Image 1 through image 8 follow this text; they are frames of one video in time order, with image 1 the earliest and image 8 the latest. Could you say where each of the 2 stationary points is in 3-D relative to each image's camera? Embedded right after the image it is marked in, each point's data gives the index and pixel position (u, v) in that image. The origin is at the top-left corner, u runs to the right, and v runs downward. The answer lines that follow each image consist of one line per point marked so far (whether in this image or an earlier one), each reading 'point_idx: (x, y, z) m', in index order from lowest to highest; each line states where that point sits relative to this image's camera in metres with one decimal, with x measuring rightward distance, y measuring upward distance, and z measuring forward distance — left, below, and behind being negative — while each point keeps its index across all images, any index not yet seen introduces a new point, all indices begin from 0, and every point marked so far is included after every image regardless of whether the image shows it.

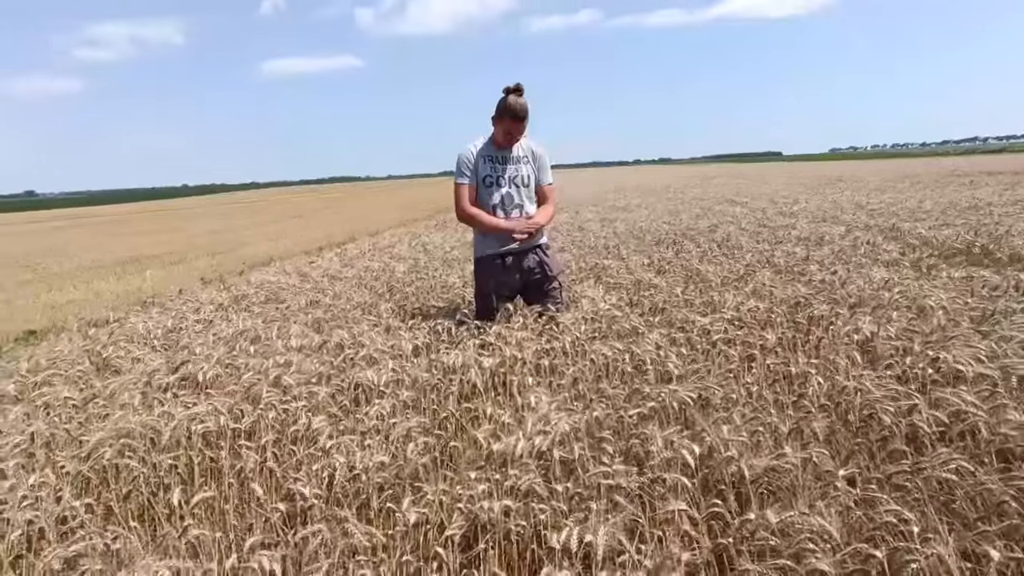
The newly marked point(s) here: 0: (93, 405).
0: (-3.0, -0.8, +4.1) m
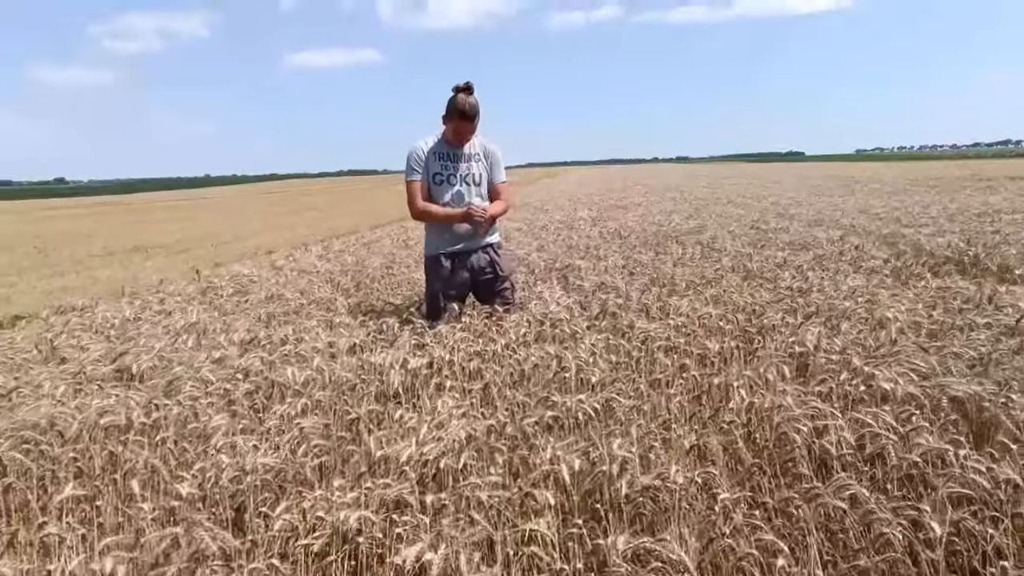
0: (-3.5, -0.7, +4.1) m
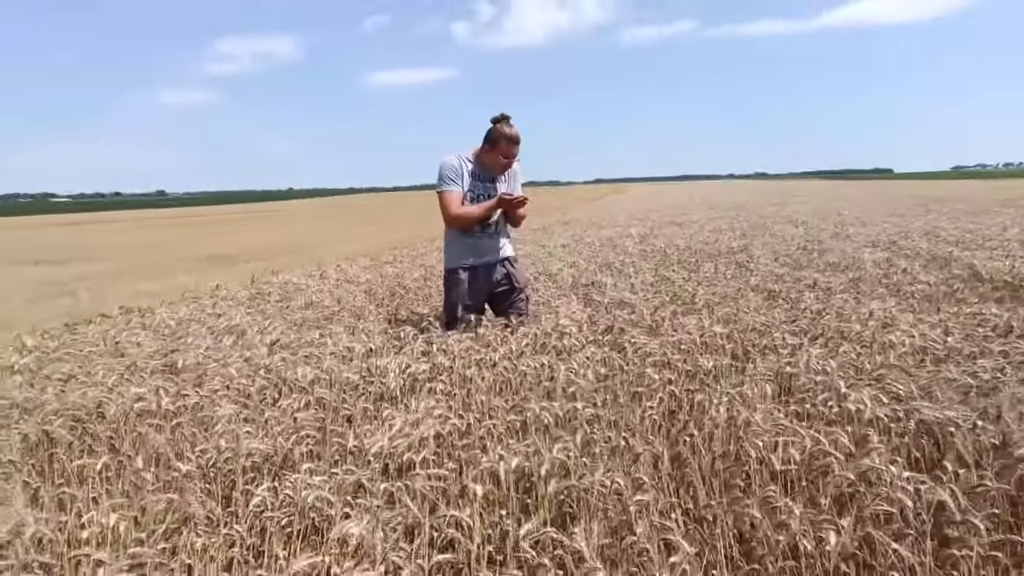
0: (-3.6, -0.7, +4.8) m
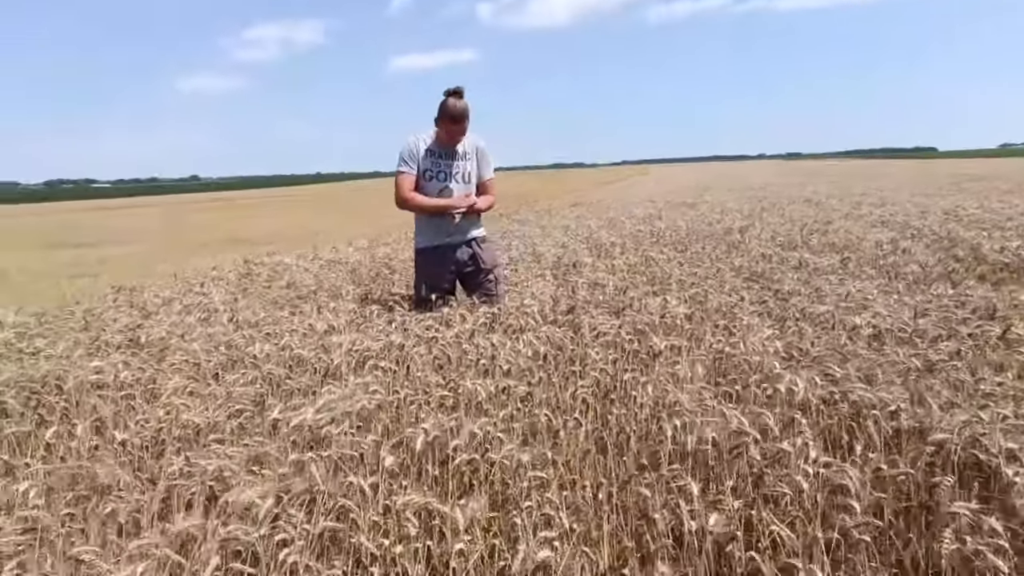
0: (-4.0, -0.5, +5.0) m
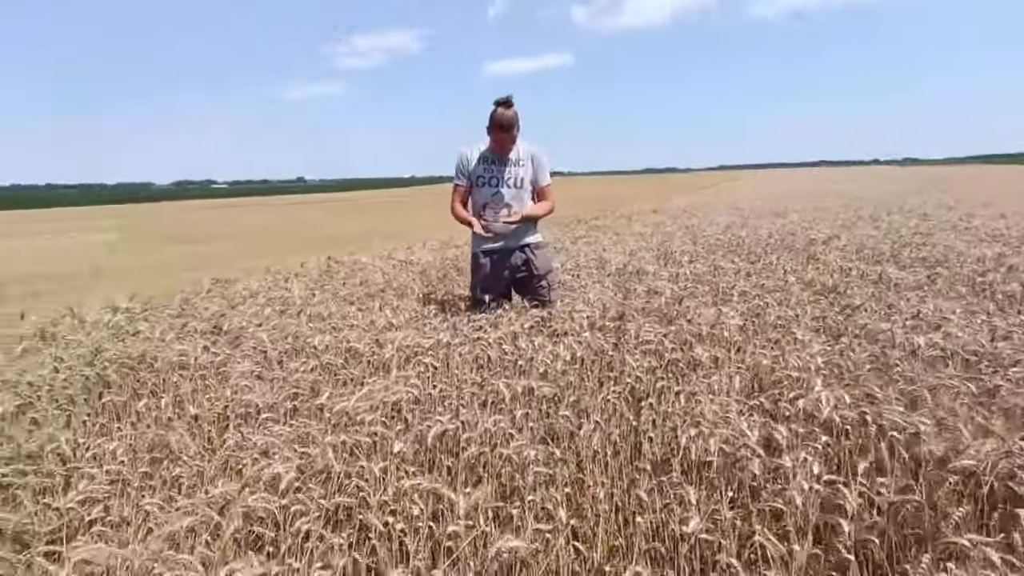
0: (-3.6, -0.4, +5.7) m
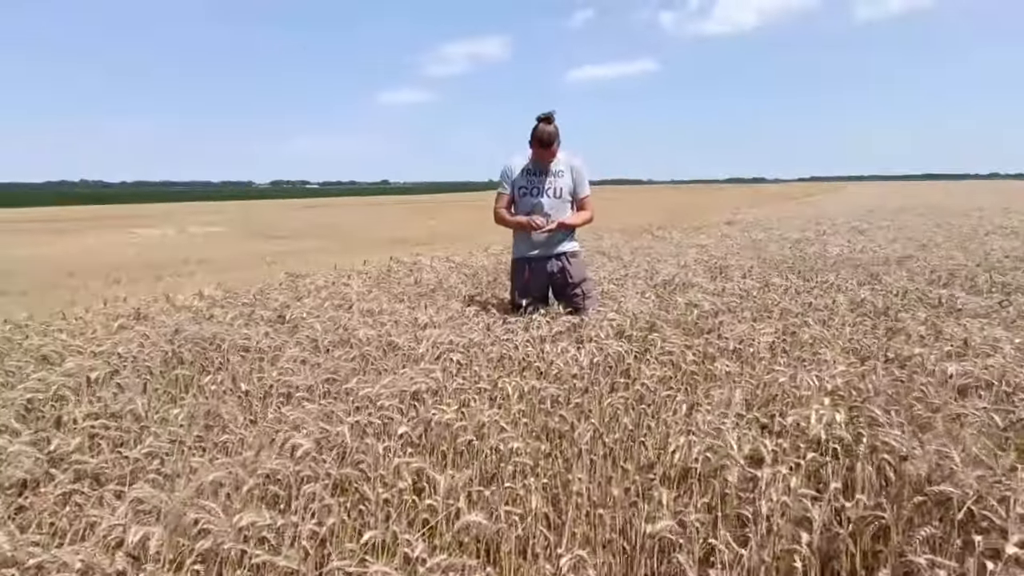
0: (-3.2, -0.3, +6.4) m
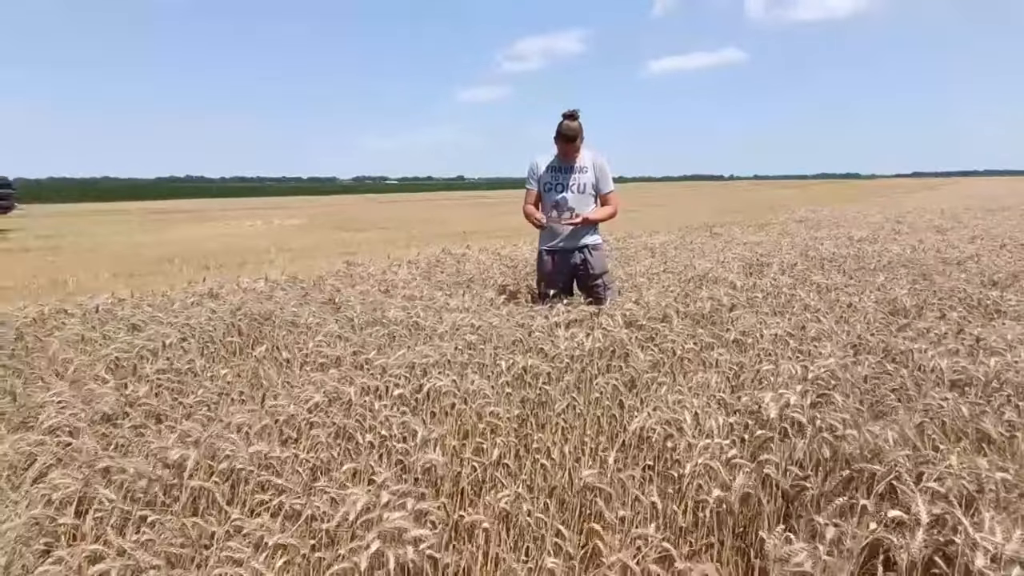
0: (-2.9, -0.1, +7.2) m
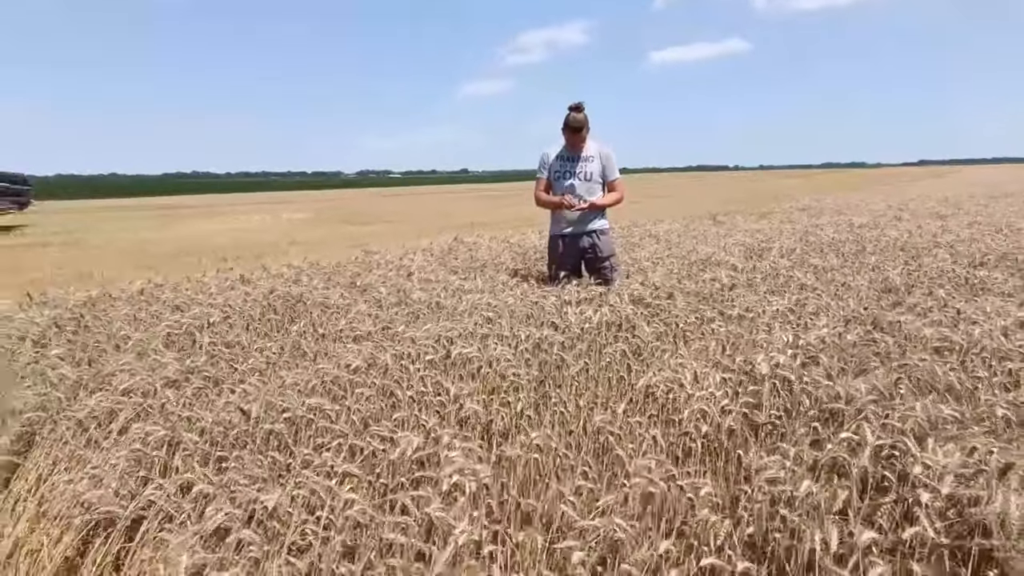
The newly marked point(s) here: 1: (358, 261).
0: (-2.8, +0.1, +7.7) m
1: (-2.6, +0.5, +9.8) m
